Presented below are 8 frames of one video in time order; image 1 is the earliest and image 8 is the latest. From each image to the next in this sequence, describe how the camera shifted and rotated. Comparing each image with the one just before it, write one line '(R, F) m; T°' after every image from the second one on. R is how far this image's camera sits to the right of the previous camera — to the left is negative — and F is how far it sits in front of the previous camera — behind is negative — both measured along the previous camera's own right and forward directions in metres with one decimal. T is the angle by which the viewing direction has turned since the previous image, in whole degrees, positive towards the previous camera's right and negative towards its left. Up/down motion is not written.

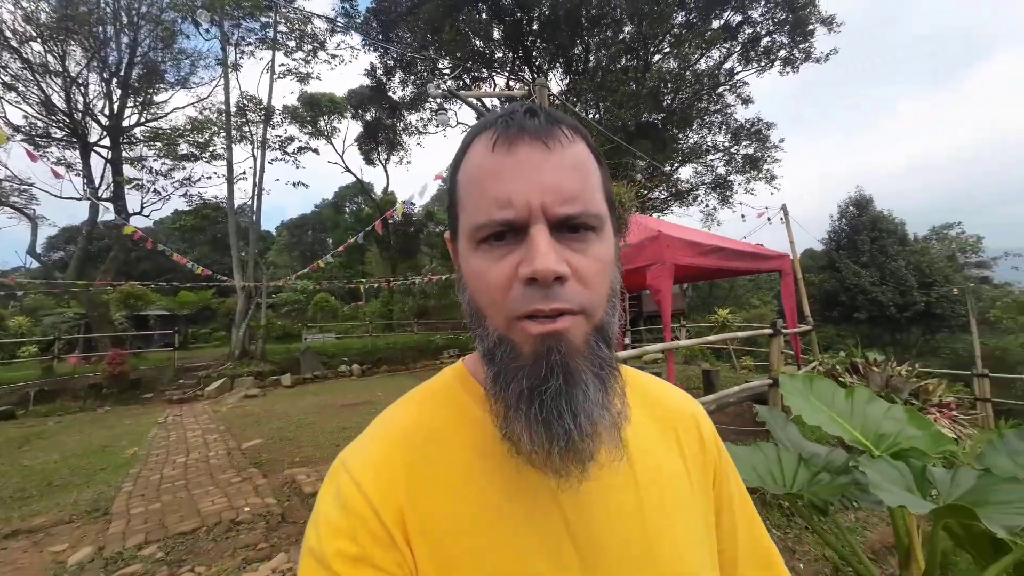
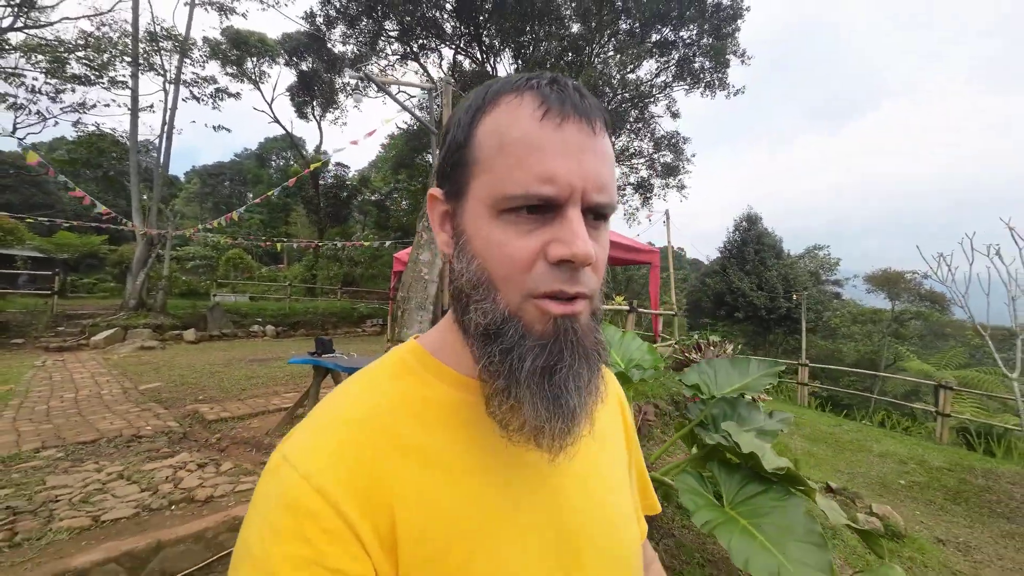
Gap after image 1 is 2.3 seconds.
(+0.2, -0.6) m; +8°
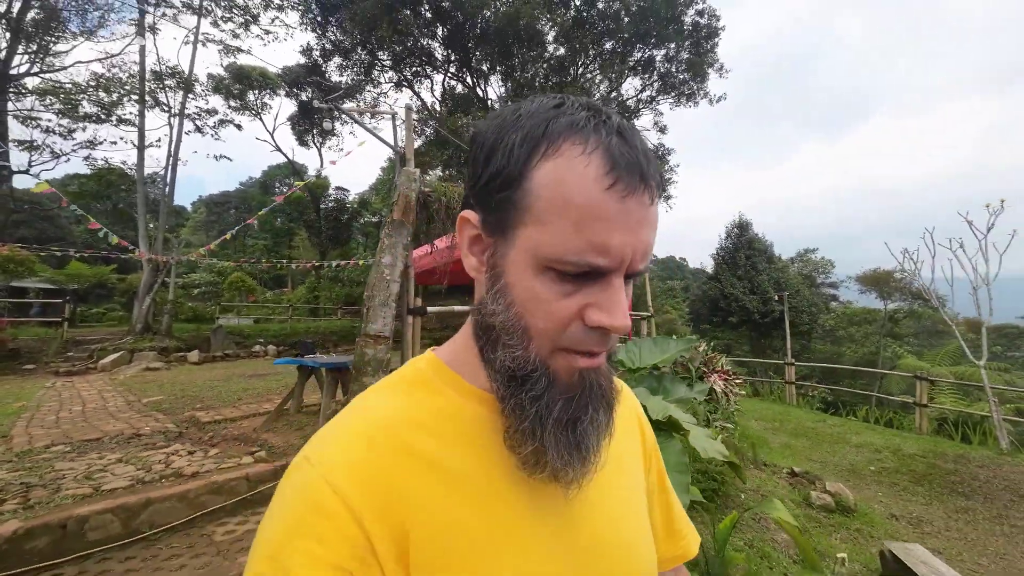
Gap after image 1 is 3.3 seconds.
(+0.3, -0.3) m; -1°
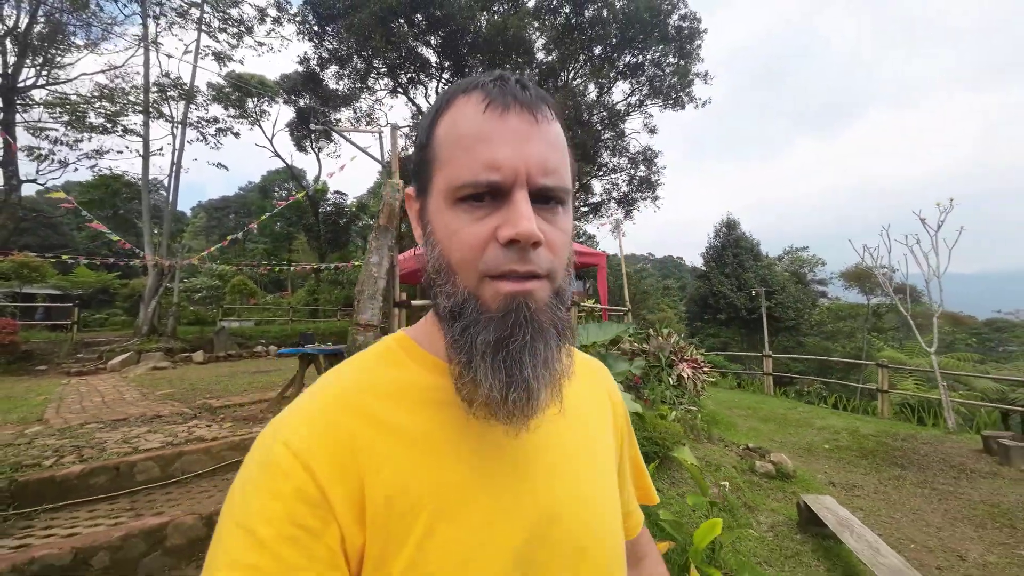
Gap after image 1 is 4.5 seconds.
(+0.2, -0.5) m; 0°
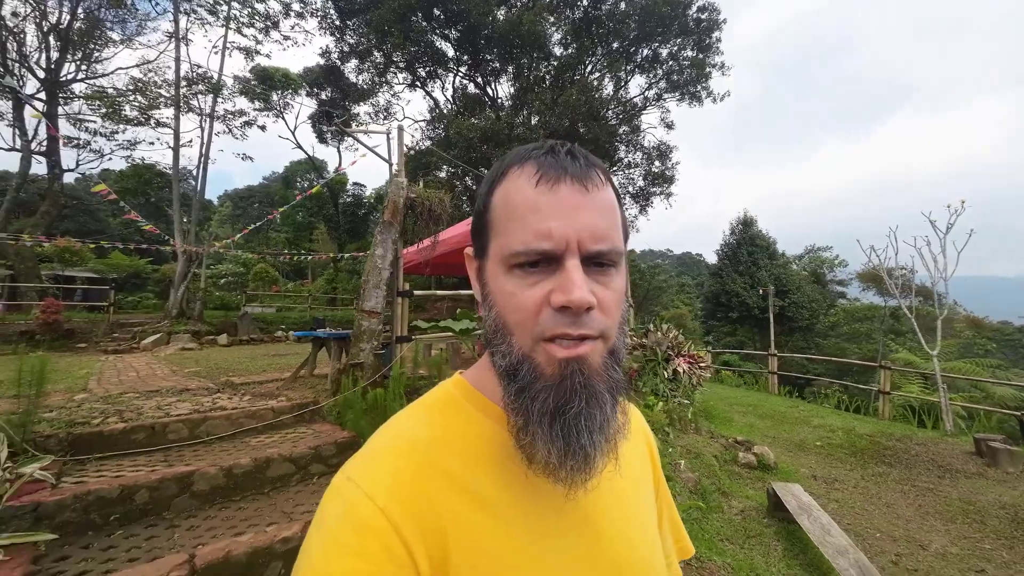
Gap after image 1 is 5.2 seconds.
(+0.2, -0.3) m; -2°
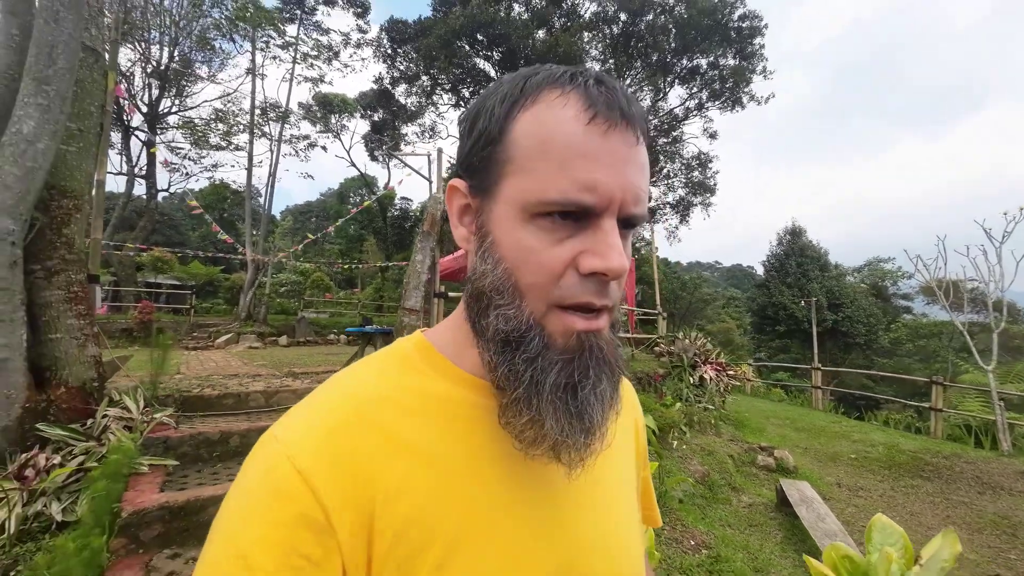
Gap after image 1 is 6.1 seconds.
(+0.2, -0.4) m; -6°
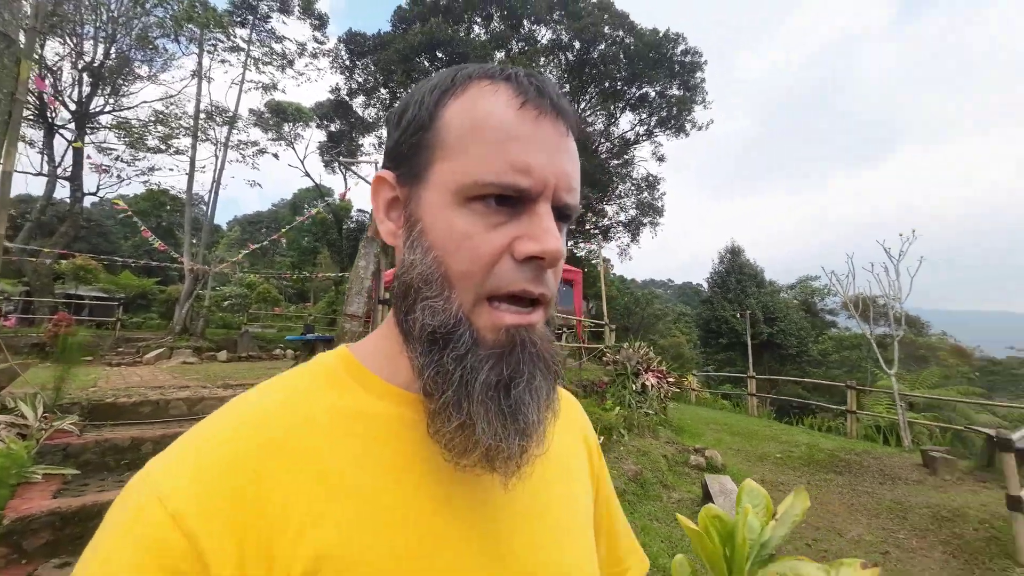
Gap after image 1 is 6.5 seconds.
(0.0, -0.3) m; +5°
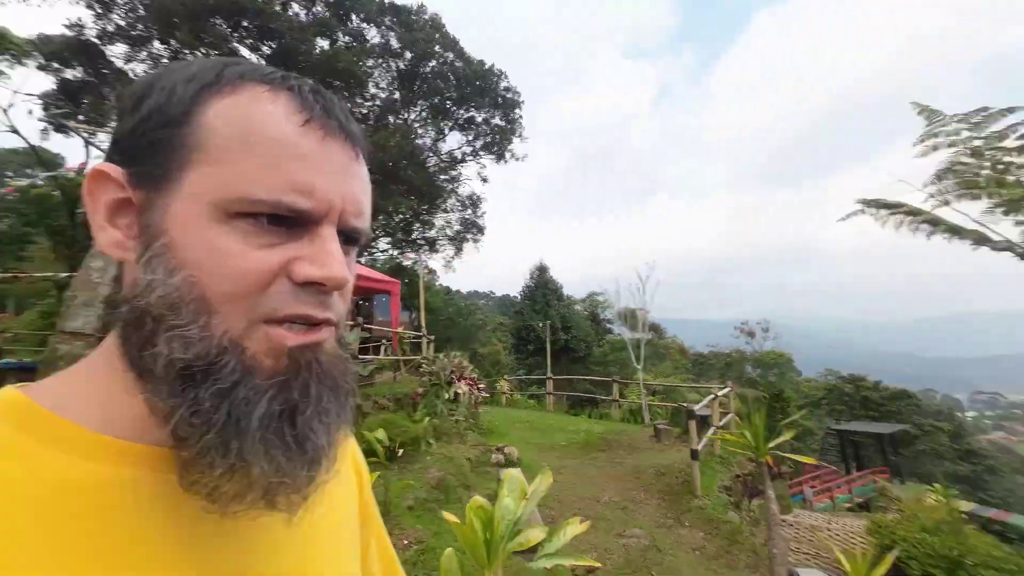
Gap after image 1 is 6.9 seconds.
(0.0, -0.8) m; +20°
